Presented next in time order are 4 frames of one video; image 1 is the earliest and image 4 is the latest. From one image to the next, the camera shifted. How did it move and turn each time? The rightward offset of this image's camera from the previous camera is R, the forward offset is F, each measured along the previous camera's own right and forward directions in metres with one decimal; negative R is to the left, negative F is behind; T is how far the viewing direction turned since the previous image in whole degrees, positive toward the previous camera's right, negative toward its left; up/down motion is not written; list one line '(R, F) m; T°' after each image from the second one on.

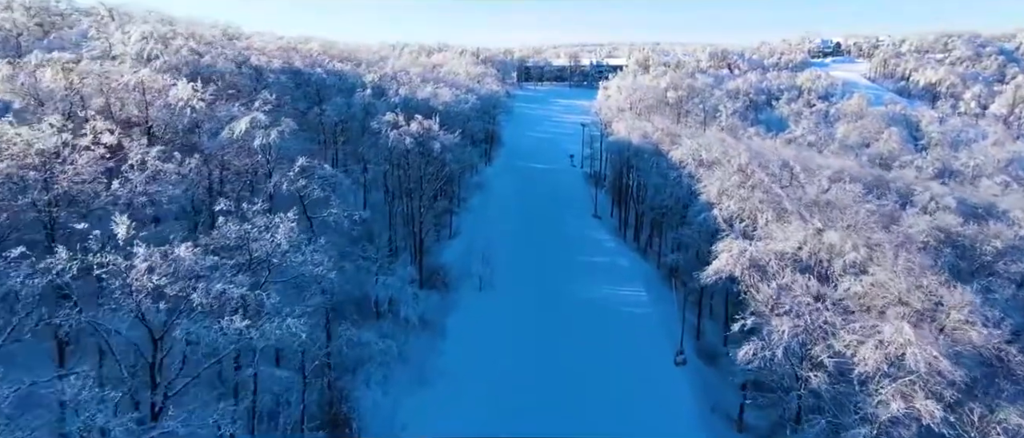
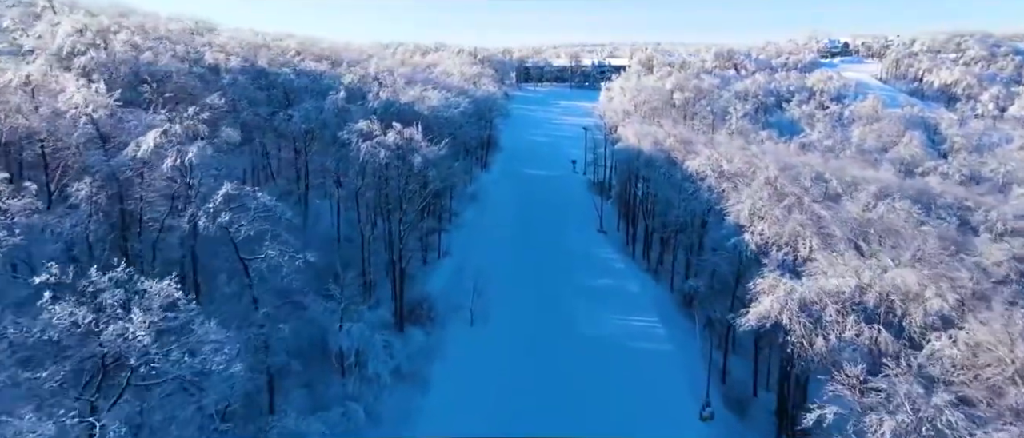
(+0.2, +7.0) m; 0°
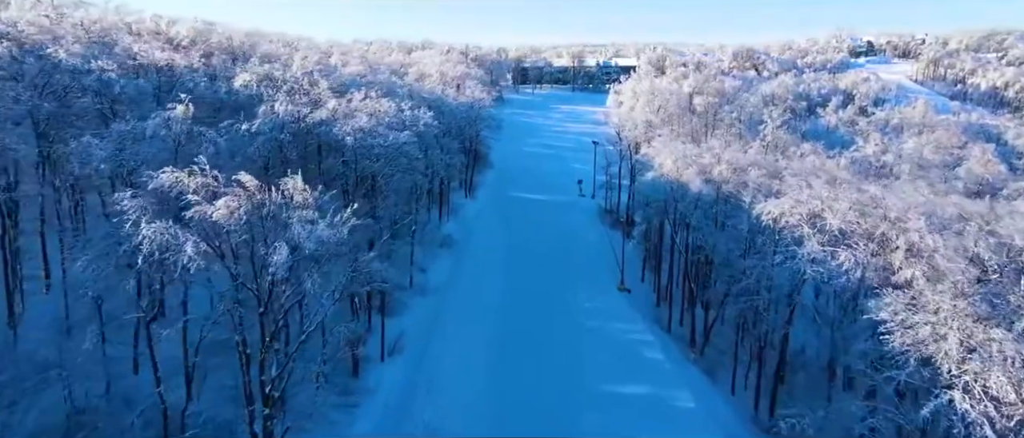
(+0.8, +20.3) m; 0°
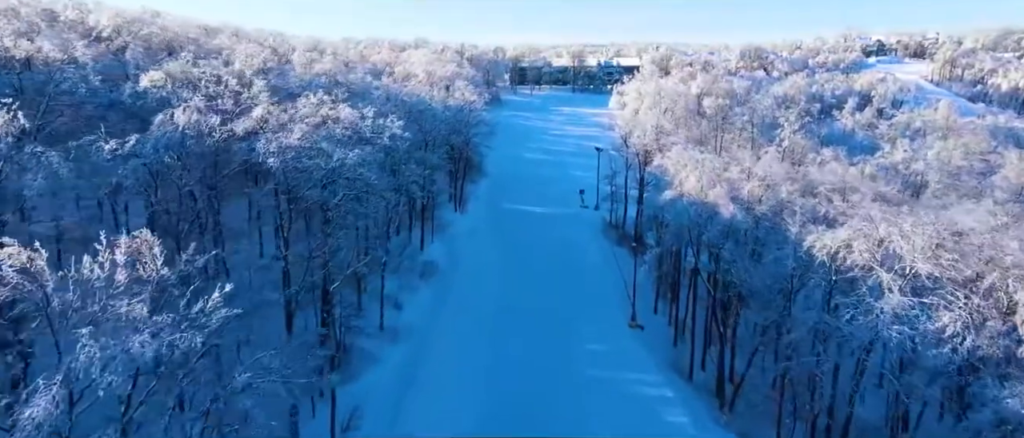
(+0.5, +8.2) m; 0°
